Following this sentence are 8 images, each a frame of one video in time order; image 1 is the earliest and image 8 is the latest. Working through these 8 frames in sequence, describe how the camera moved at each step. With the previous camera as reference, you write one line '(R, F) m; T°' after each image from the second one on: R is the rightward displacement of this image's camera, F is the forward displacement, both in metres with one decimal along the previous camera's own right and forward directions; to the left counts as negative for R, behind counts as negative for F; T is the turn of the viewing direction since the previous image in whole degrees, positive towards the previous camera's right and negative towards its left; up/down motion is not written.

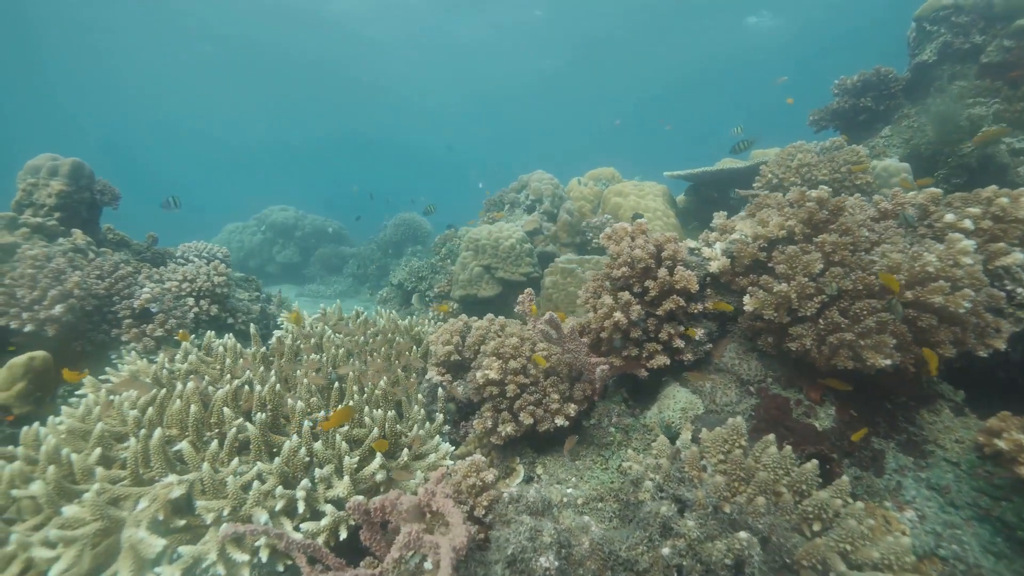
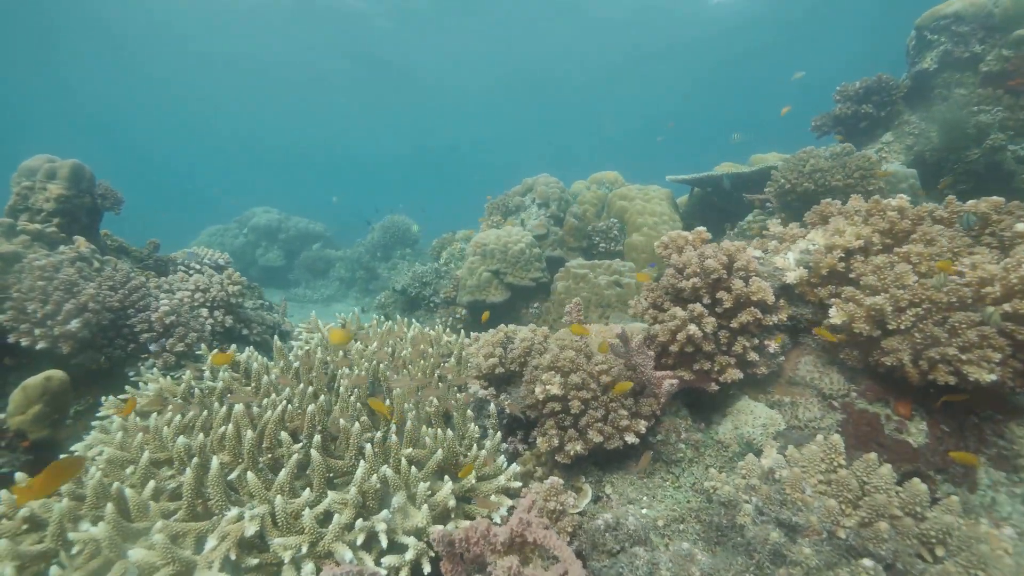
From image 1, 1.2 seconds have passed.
(-0.7, +0.2) m; +2°
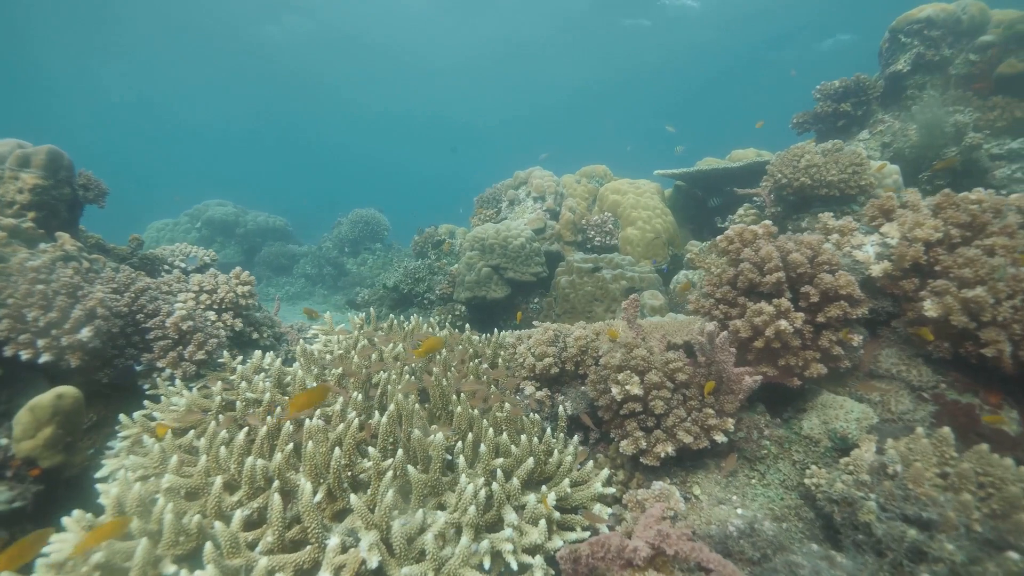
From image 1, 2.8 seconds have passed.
(-1.0, +0.2) m; +5°
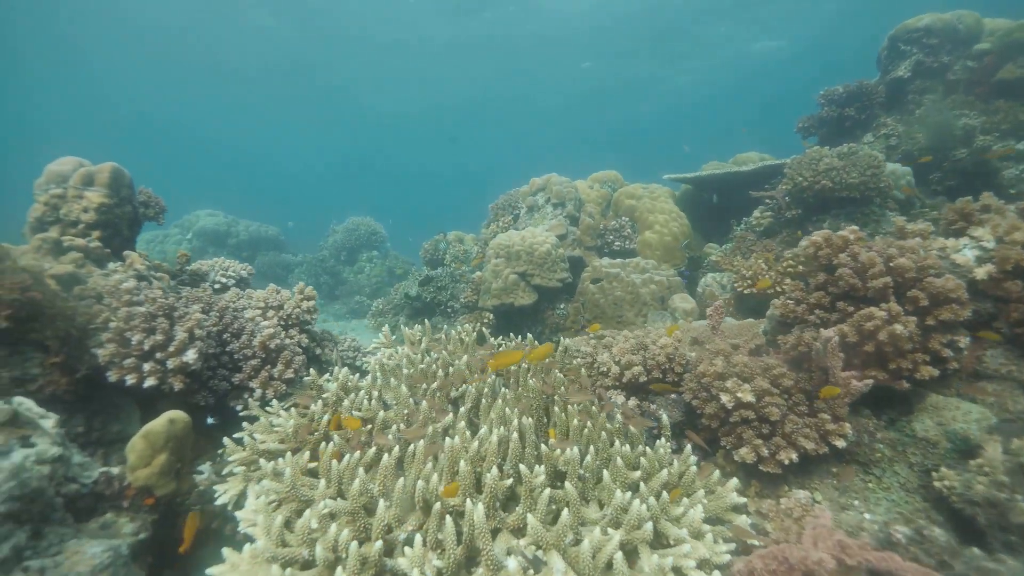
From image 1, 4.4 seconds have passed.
(-1.1, 0.0) m; +2°
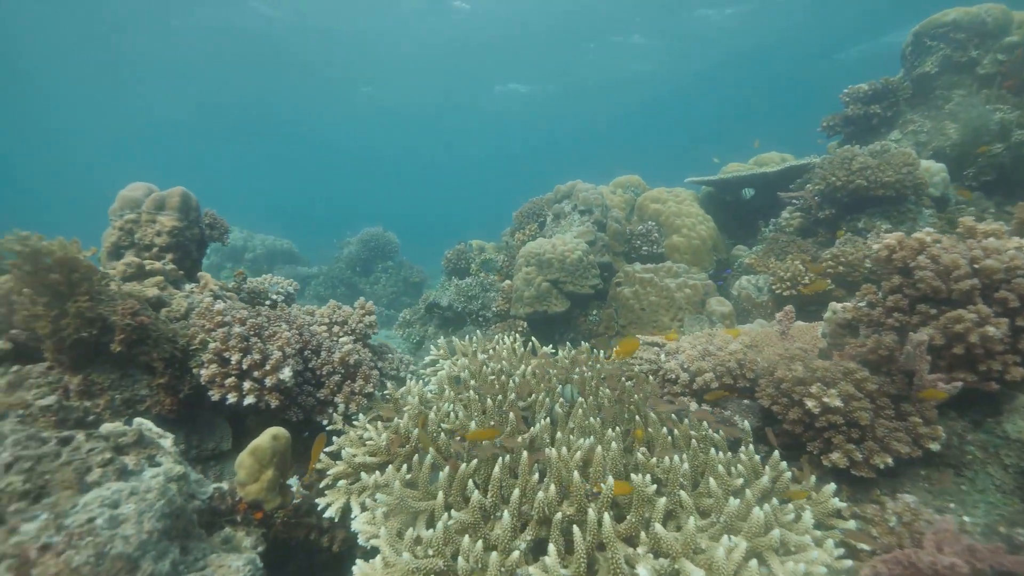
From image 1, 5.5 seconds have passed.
(-0.7, -0.1) m; -1°
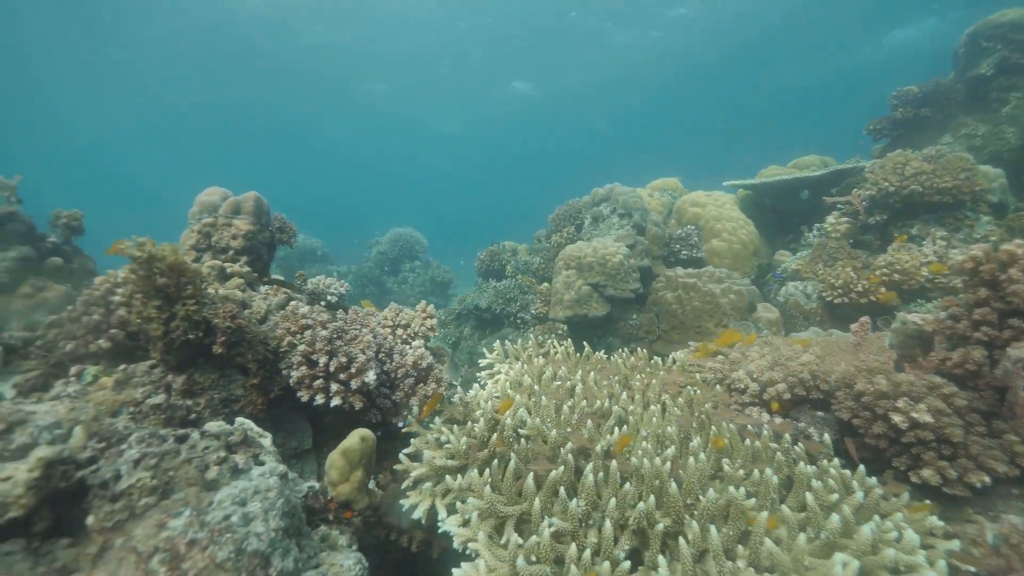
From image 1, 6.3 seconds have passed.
(-0.5, 0.0) m; -3°
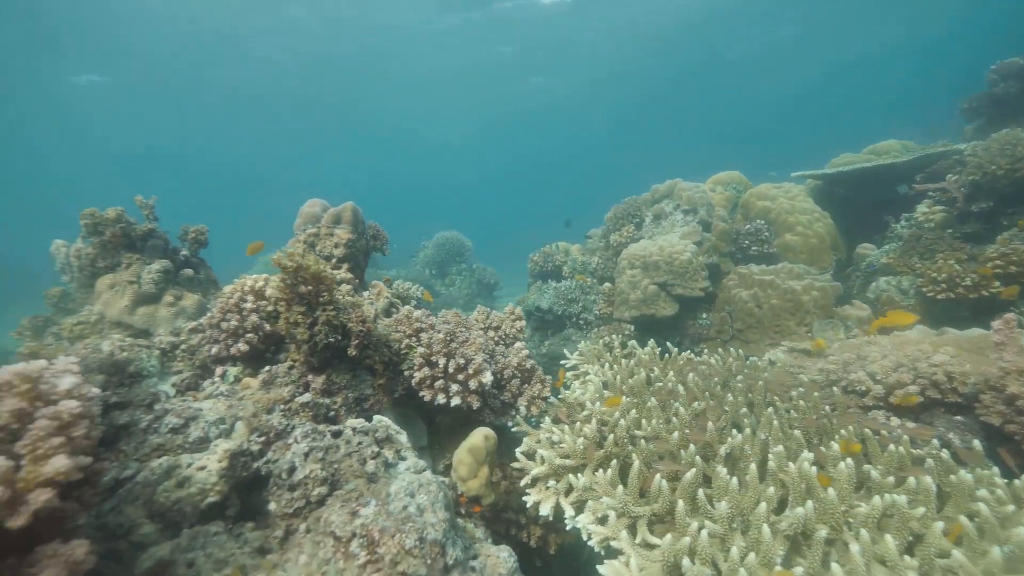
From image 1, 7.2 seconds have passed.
(-0.7, -0.1) m; -5°
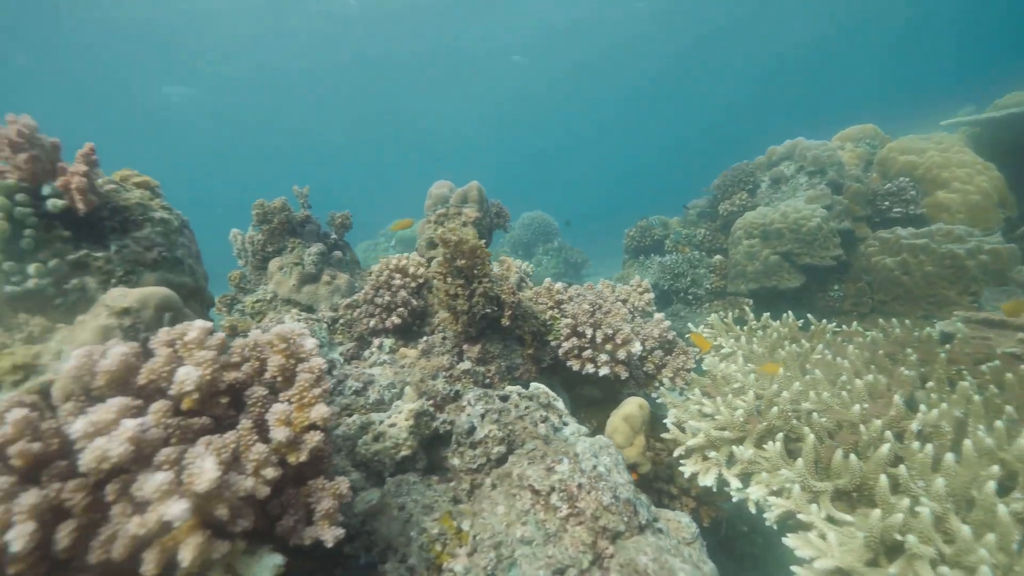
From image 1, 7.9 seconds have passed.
(-0.6, 0.0) m; -10°
